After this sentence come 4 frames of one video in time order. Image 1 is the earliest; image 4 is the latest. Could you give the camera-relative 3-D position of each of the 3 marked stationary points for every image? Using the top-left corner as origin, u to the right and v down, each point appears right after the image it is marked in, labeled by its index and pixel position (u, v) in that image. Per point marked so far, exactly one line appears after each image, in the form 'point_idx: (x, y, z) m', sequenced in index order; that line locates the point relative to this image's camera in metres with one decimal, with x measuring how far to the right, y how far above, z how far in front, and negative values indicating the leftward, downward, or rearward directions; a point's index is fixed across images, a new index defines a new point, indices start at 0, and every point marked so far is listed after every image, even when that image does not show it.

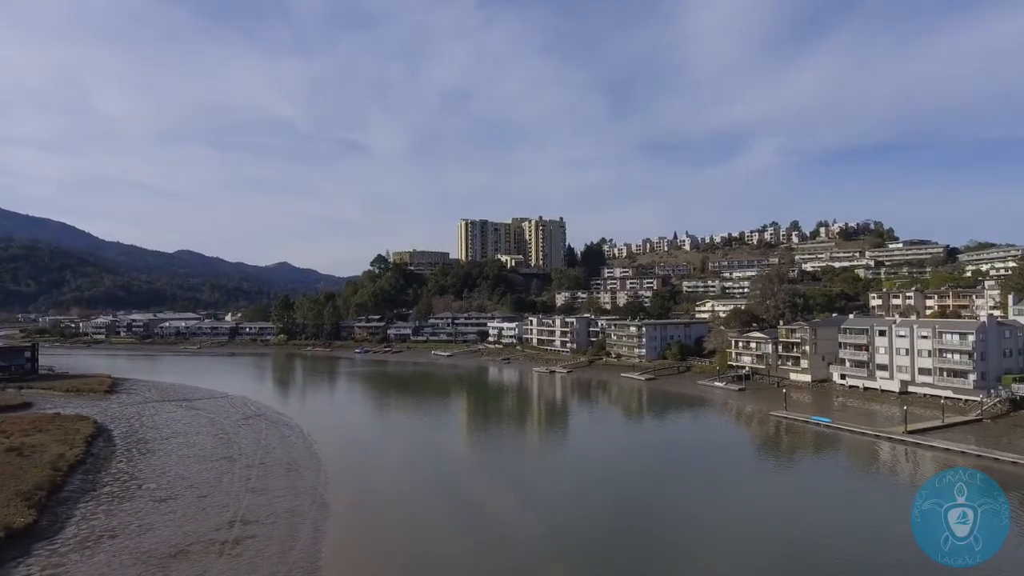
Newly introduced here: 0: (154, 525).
0: (-9.8, -6.5, +16.5) m
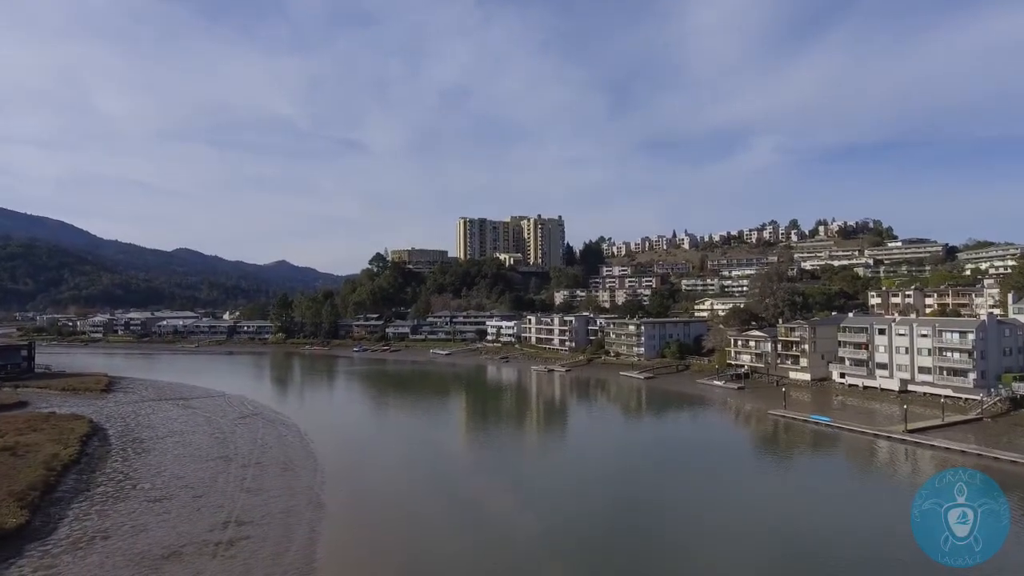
0: (-9.8, -6.4, +16.3) m
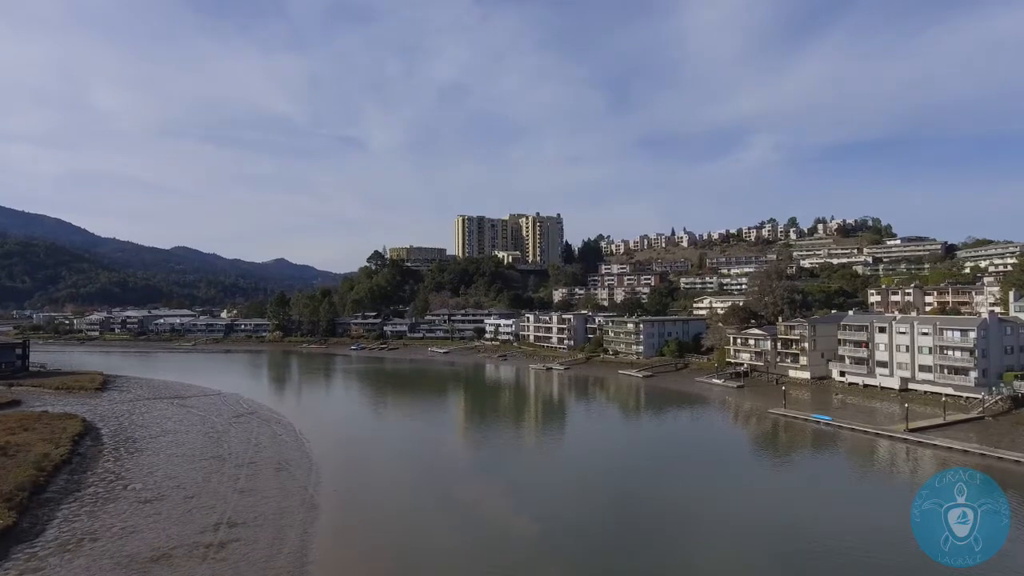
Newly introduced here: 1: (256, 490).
0: (-9.9, -6.3, +16.0) m
1: (-8.2, -6.5, +19.4) m
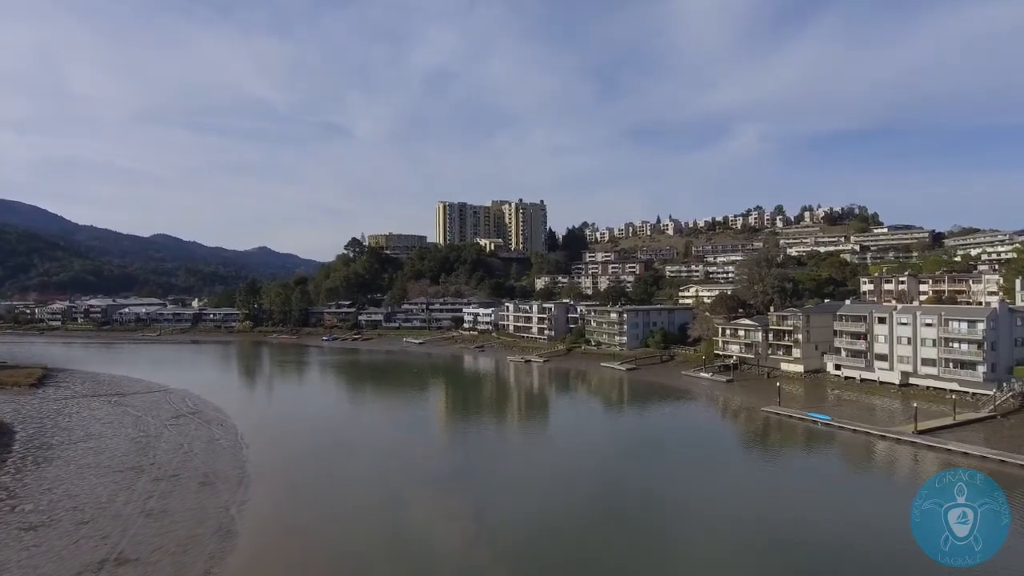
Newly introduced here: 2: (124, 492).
0: (-10.9, -6.0, +13.1) m
1: (-9.3, -6.1, +16.5) m
2: (-11.2, -5.9, +17.7) m
